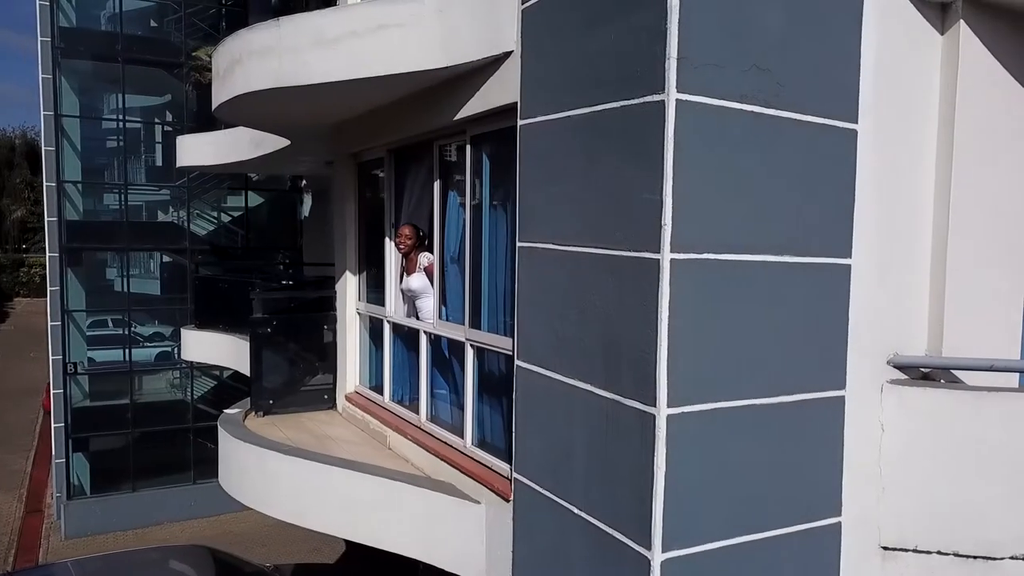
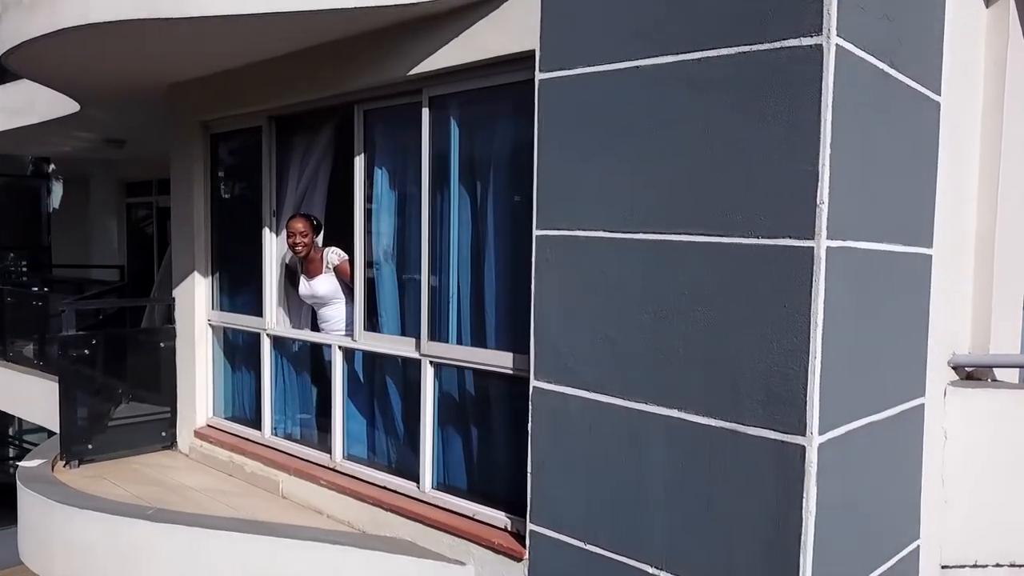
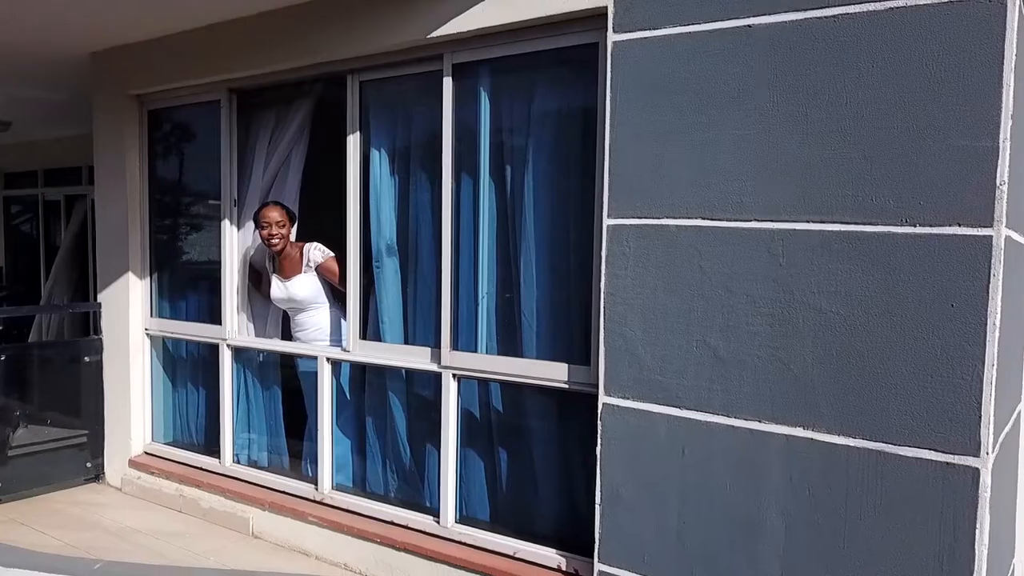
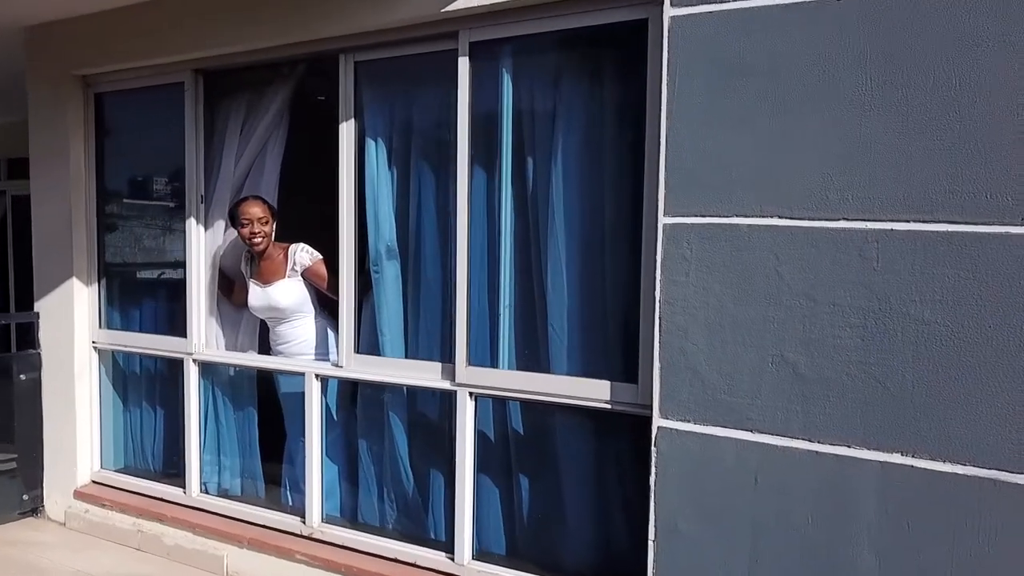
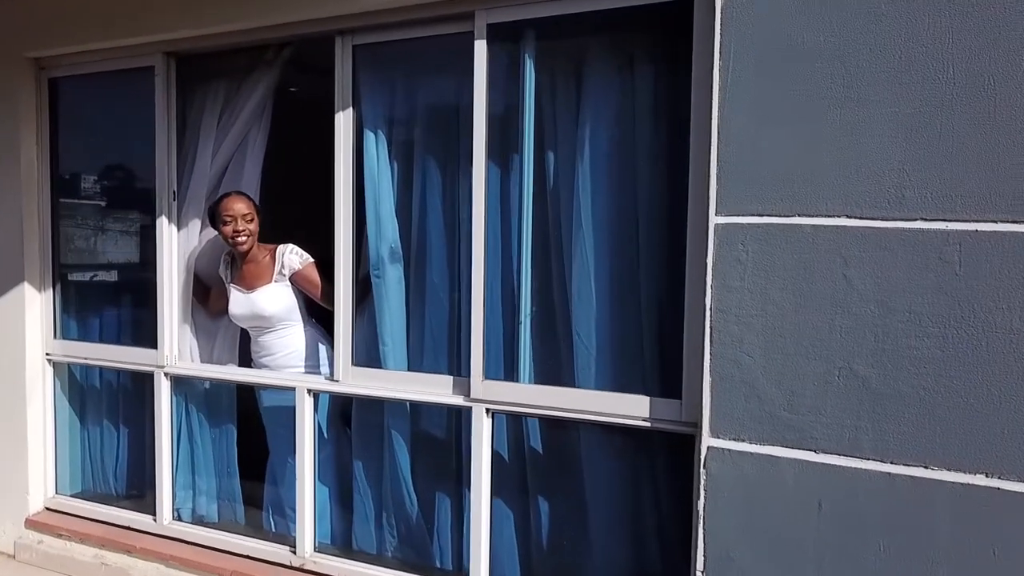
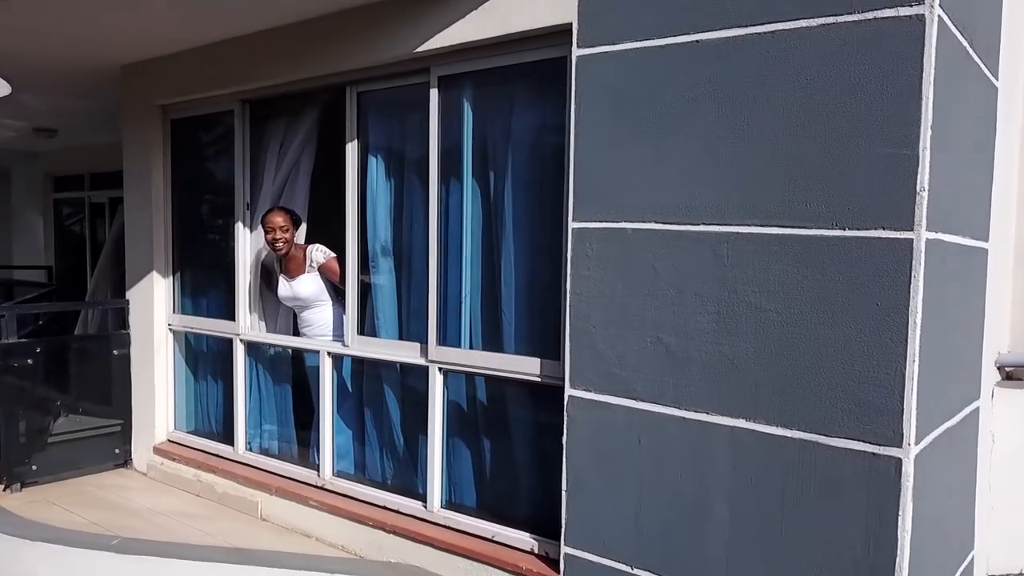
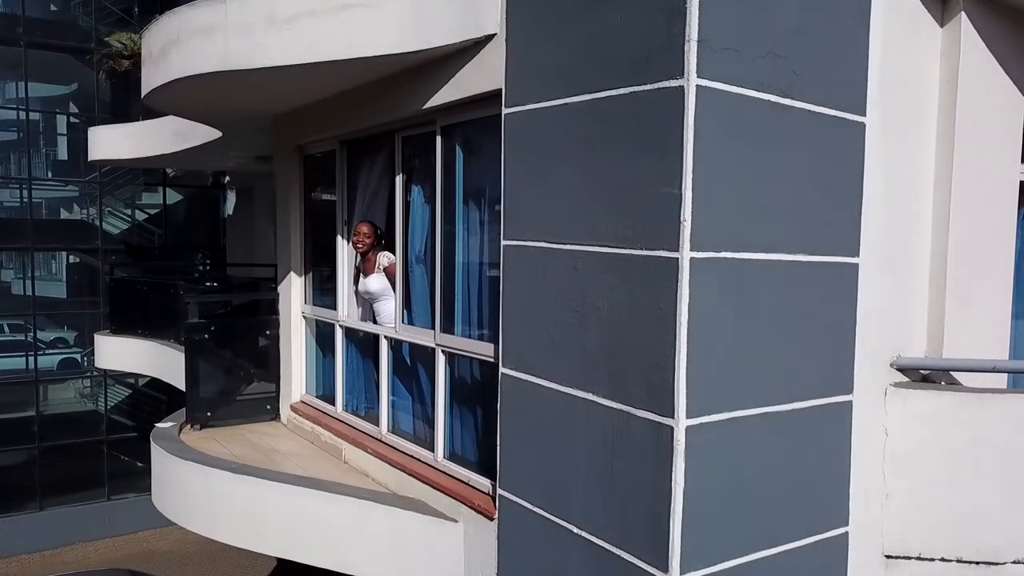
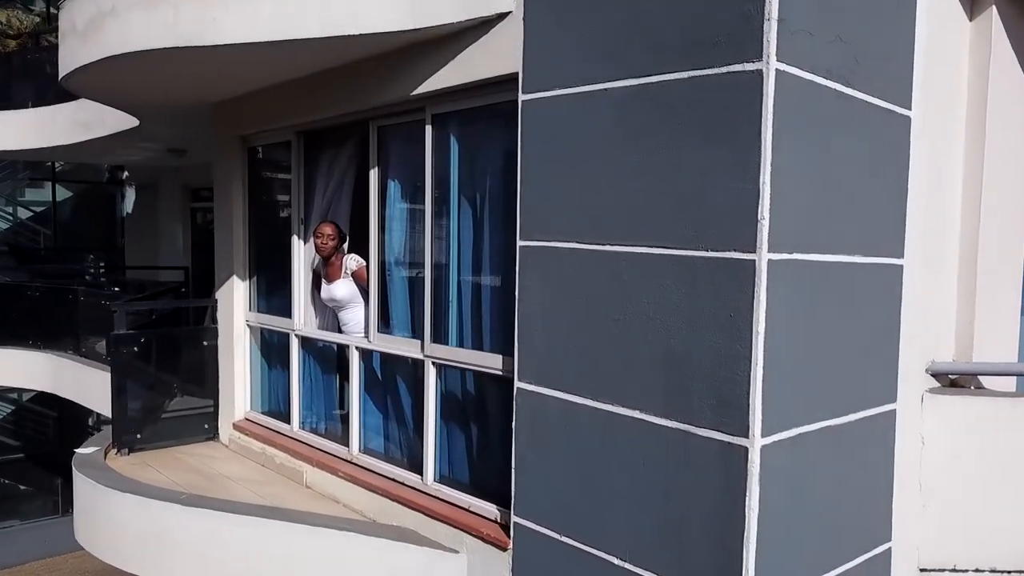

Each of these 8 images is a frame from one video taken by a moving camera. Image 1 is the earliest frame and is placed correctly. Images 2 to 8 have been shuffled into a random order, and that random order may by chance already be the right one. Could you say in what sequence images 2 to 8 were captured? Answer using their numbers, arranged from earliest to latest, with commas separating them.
7, 8, 2, 6, 3, 4, 5
